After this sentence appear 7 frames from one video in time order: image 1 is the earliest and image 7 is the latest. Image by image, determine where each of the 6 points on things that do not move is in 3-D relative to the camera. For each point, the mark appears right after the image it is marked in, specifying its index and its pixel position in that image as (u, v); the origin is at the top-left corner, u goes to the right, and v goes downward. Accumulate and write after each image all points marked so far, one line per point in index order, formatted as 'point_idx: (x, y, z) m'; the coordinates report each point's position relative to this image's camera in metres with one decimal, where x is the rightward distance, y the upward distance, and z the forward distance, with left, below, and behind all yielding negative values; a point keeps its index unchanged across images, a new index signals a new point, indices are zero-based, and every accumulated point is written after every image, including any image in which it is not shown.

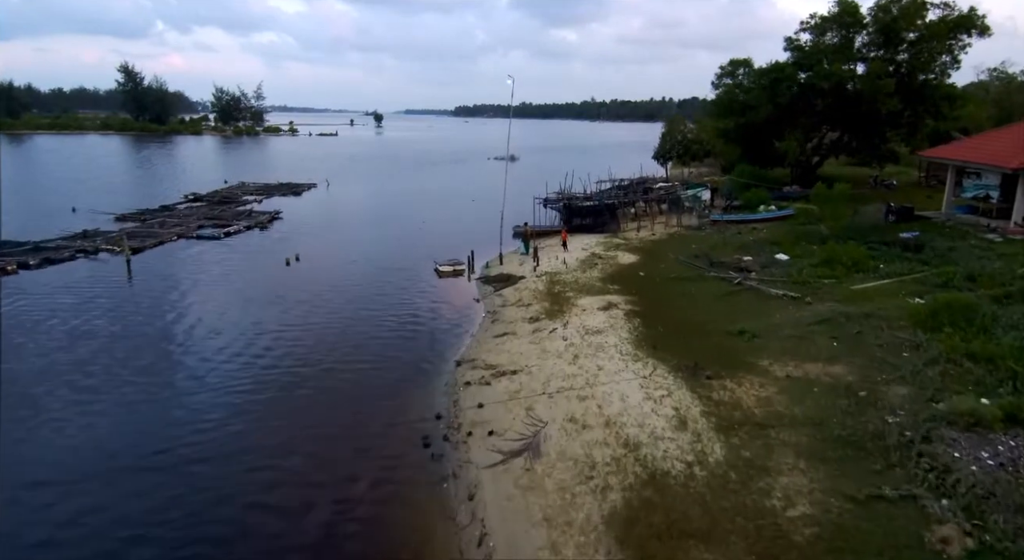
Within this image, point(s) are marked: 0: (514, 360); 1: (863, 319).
0: (0.0, -2.0, +14.4) m
1: (+9.4, -1.1, +15.6) m
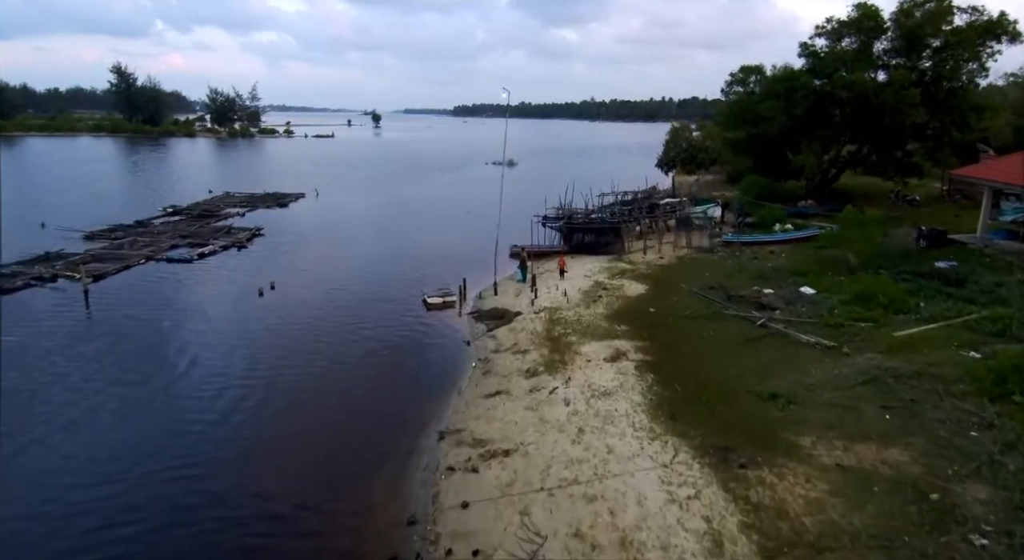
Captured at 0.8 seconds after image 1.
0: (-0.1, -3.2, +12.2) m
1: (+9.2, -2.3, +13.4) m
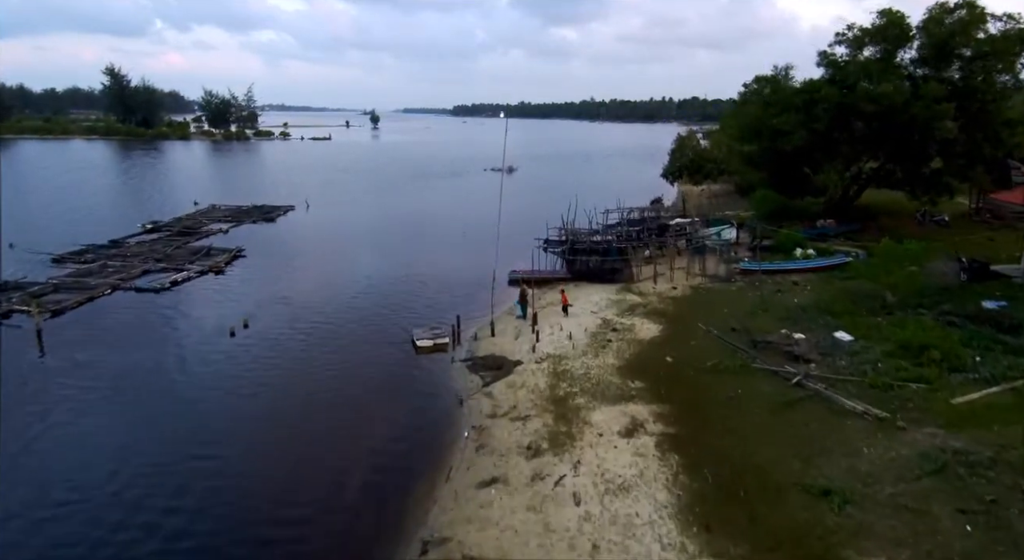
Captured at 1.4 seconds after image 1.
0: (-0.1, -4.6, +10.0) m
1: (+9.2, -3.7, +11.3) m
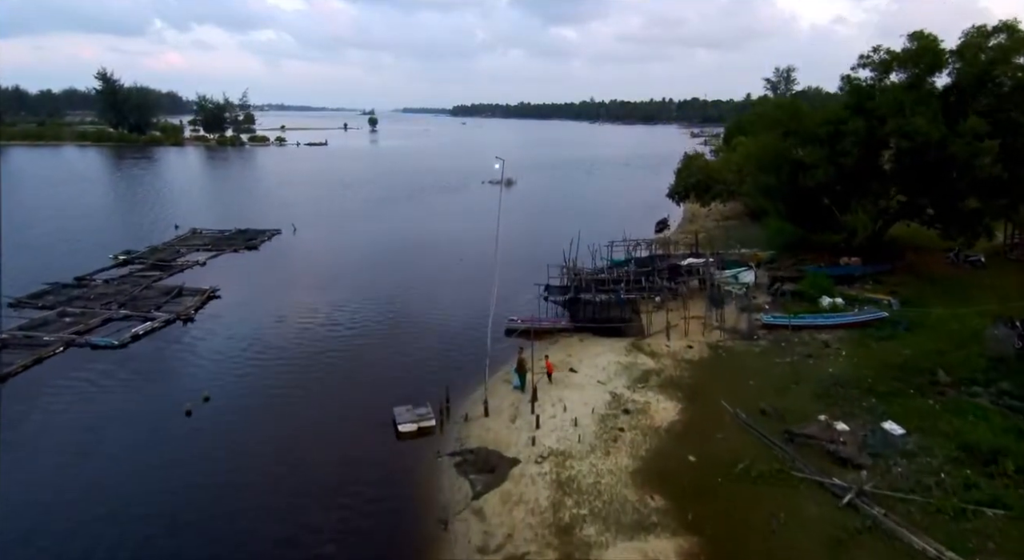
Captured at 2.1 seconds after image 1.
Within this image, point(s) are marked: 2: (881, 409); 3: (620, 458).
0: (-0.2, -6.8, +7.4) m
1: (+9.1, -5.9, +8.7) m
2: (+10.6, -3.5, +16.7) m
3: (+2.7, -4.5, +14.9) m
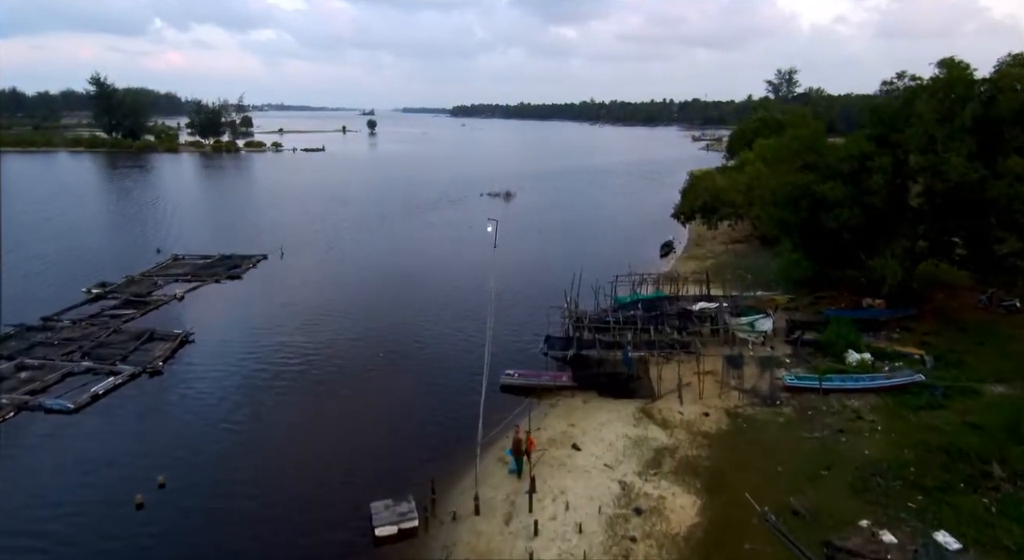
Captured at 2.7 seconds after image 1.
0: (-0.4, -8.8, +5.3) m
1: (+9.0, -8.0, +6.6) m
2: (+10.4, -5.6, +14.6) m
3: (+2.6, -6.6, +12.8) m
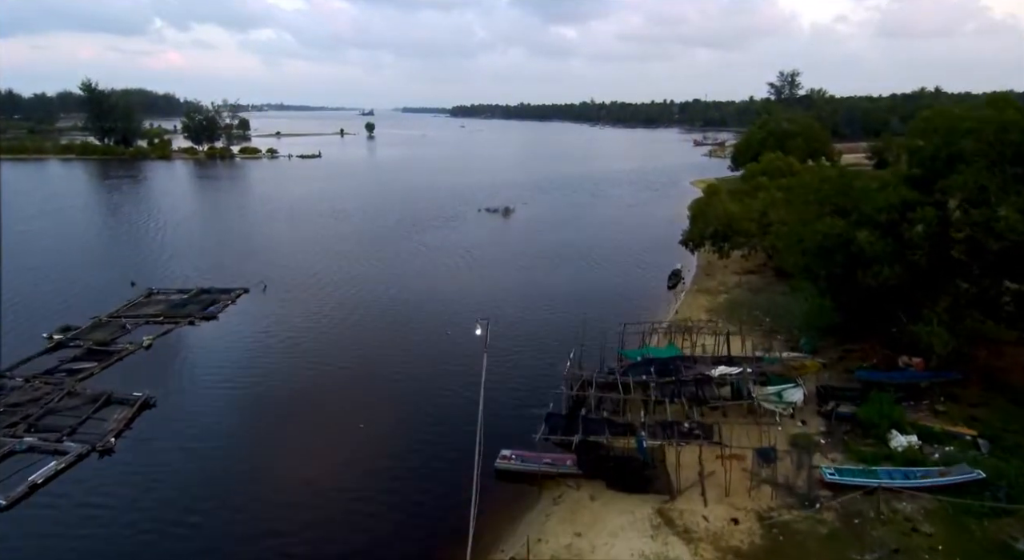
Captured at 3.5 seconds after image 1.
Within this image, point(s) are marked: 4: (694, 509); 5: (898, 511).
0: (-0.5, -11.3, +2.5) m
1: (+8.9, -10.4, +3.8) m
2: (+10.3, -8.1, +11.8) m
3: (+2.5, -9.1, +10.0) m
4: (+5.6, -7.0, +17.9) m
5: (+11.2, -6.8, +17.0) m
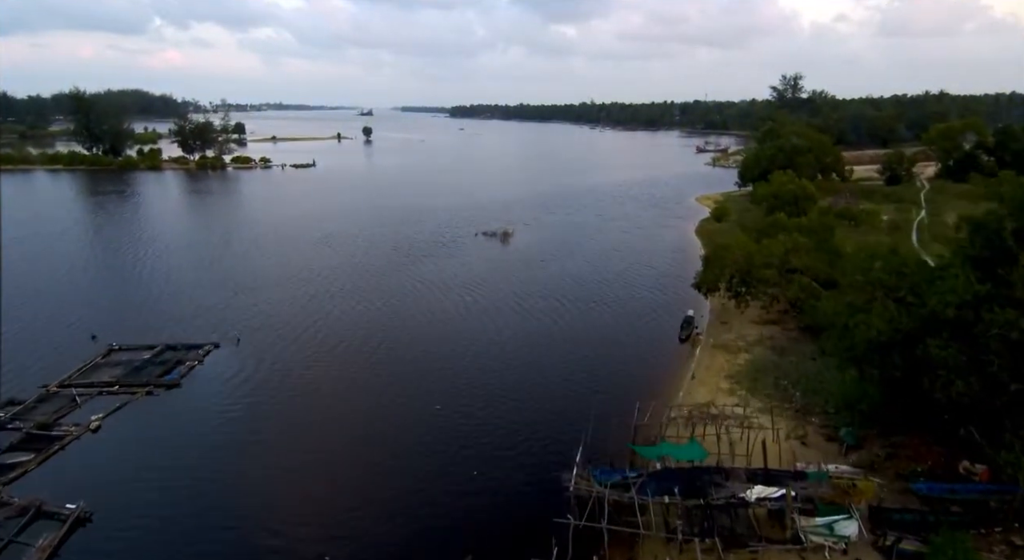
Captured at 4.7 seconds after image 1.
0: (-0.6, -14.8, -1.2) m
1: (+8.8, -14.0, +0.1) m
2: (+10.2, -11.6, +8.1) m
3: (+2.4, -12.6, +6.3) m
4: (+5.5, -10.5, +14.3) m
5: (+11.1, -10.3, +13.3) m
